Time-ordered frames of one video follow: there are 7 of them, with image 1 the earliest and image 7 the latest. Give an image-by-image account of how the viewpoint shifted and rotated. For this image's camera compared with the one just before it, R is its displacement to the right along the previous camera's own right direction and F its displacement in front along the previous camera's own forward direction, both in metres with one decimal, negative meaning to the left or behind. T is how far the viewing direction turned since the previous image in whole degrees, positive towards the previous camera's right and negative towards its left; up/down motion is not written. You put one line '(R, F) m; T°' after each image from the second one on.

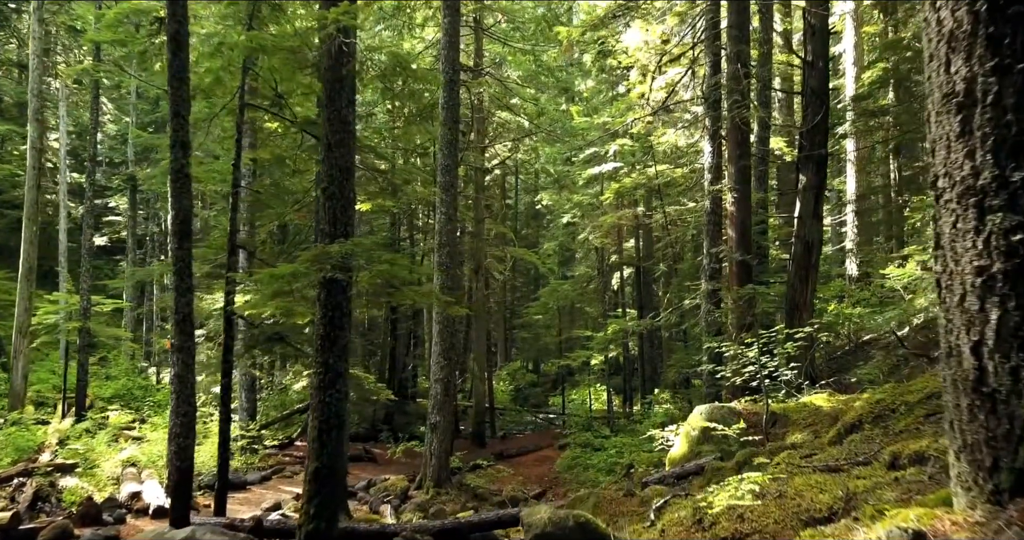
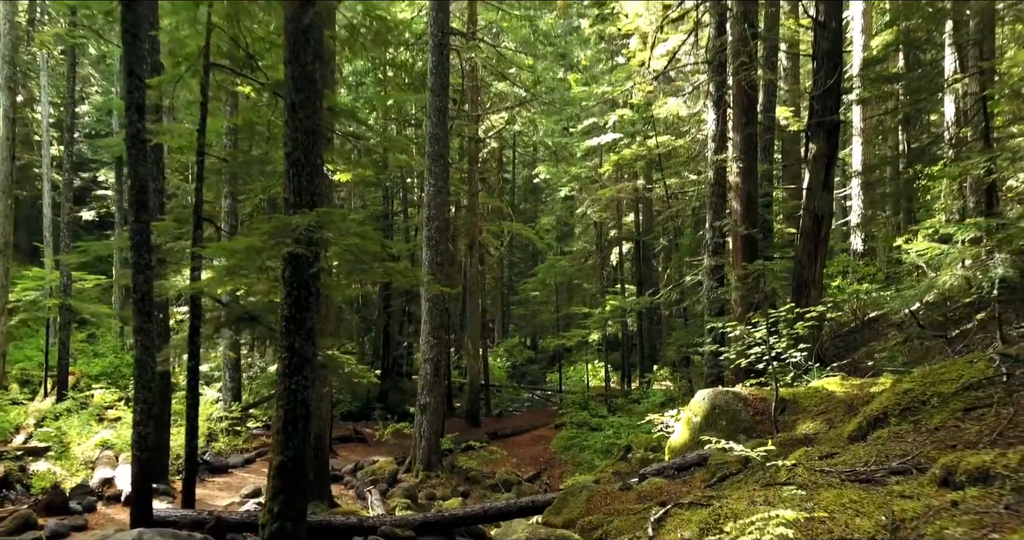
(+0.1, +0.6) m; 0°
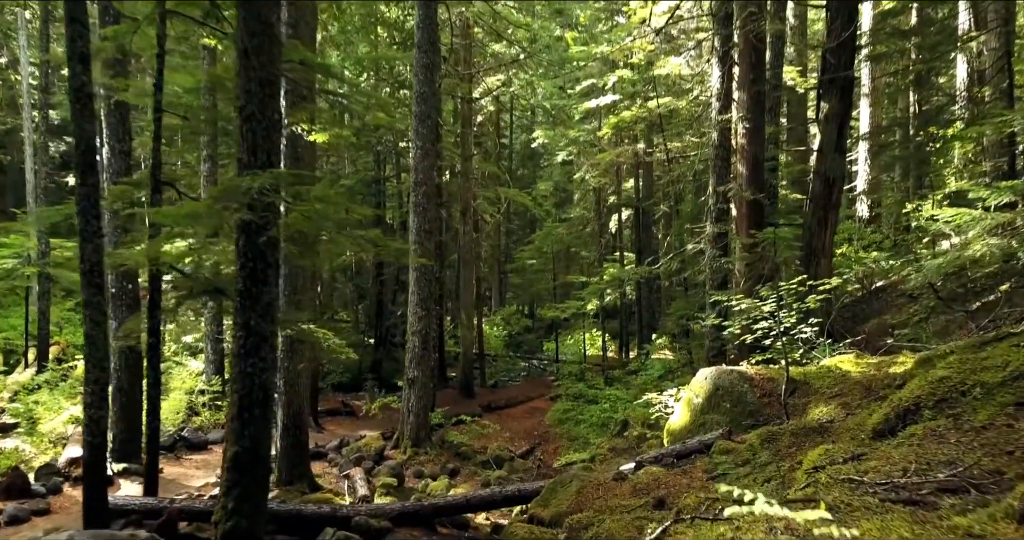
(+0.1, +0.6) m; 0°
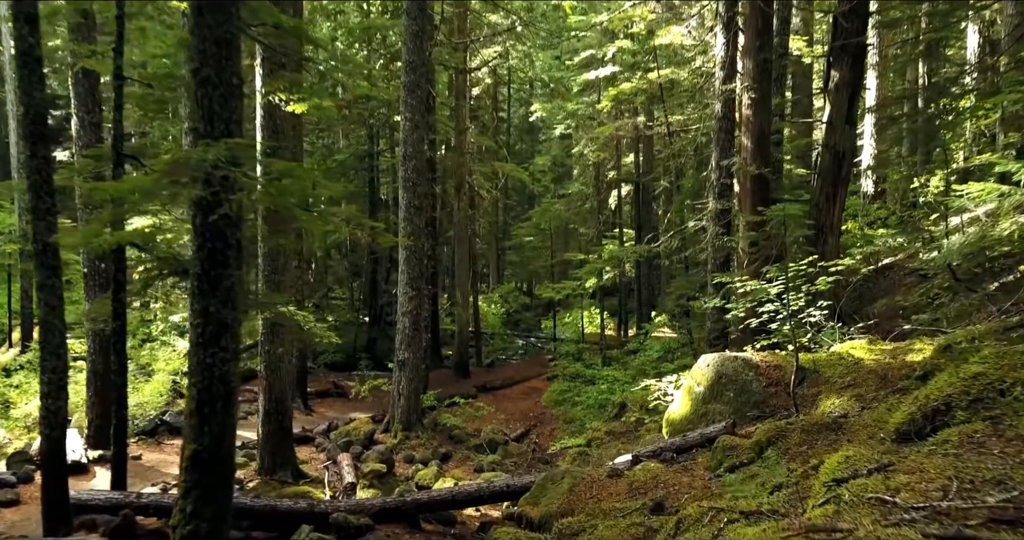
(+0.1, +0.4) m; 0°
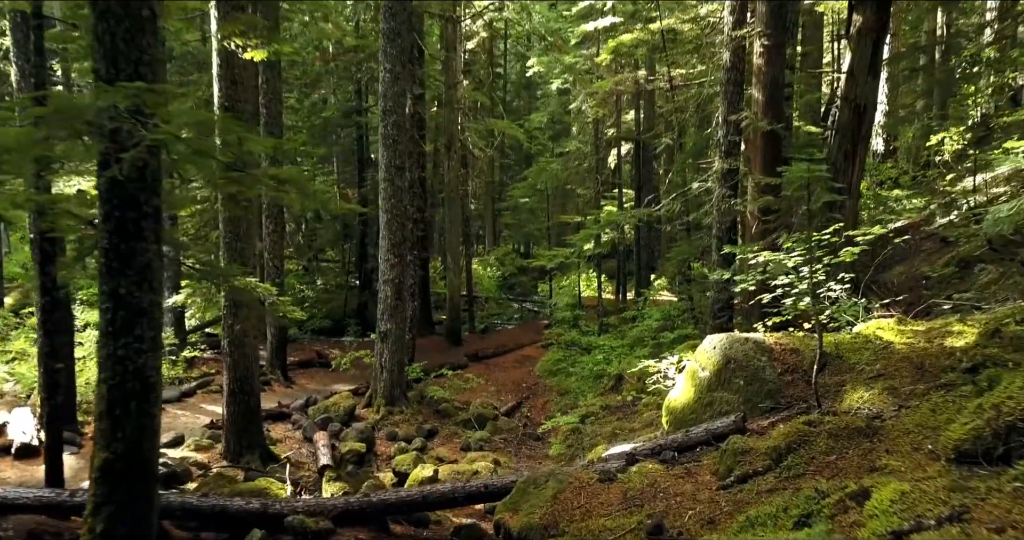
(+0.1, +0.8) m; 0°
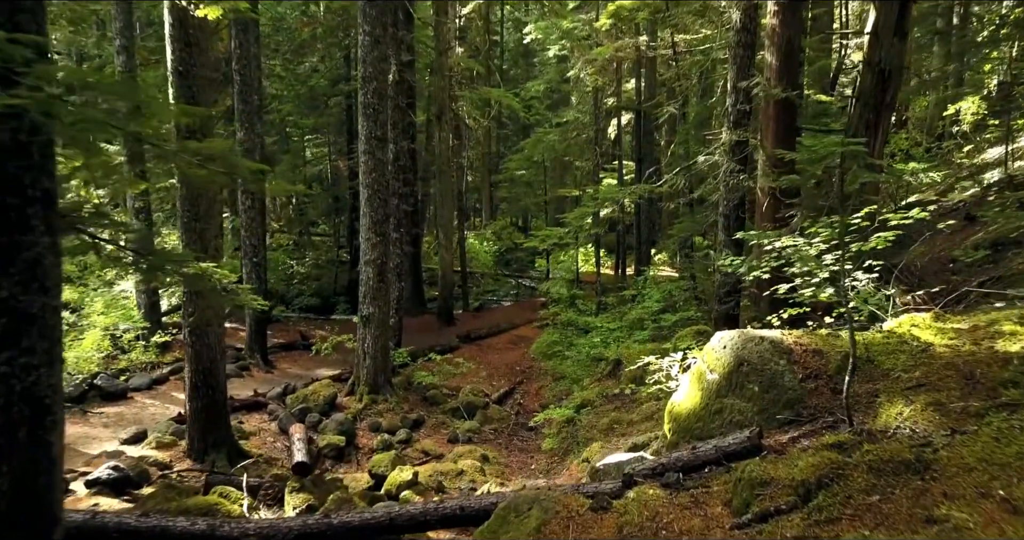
(+0.1, +0.7) m; 0°
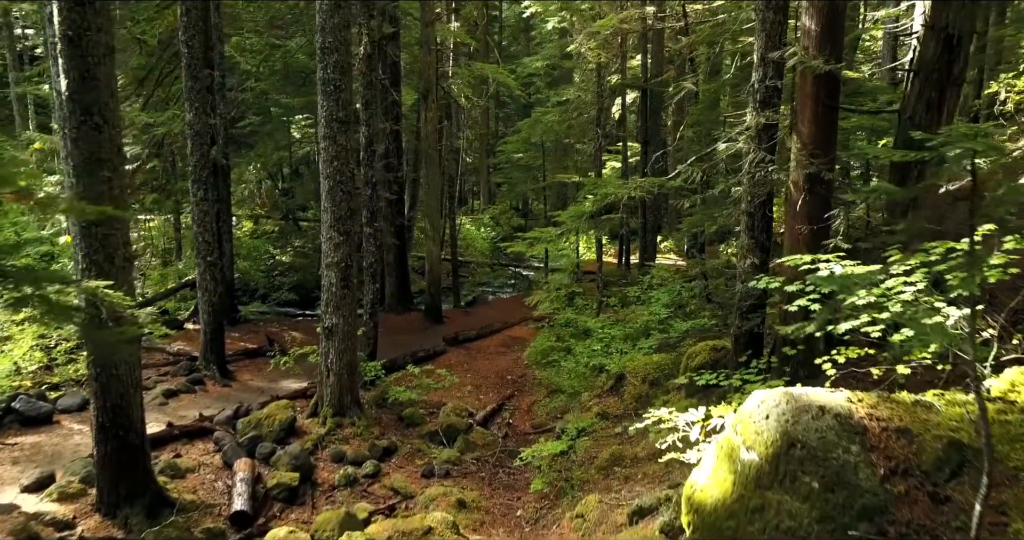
(+0.2, +1.3) m; 0°
